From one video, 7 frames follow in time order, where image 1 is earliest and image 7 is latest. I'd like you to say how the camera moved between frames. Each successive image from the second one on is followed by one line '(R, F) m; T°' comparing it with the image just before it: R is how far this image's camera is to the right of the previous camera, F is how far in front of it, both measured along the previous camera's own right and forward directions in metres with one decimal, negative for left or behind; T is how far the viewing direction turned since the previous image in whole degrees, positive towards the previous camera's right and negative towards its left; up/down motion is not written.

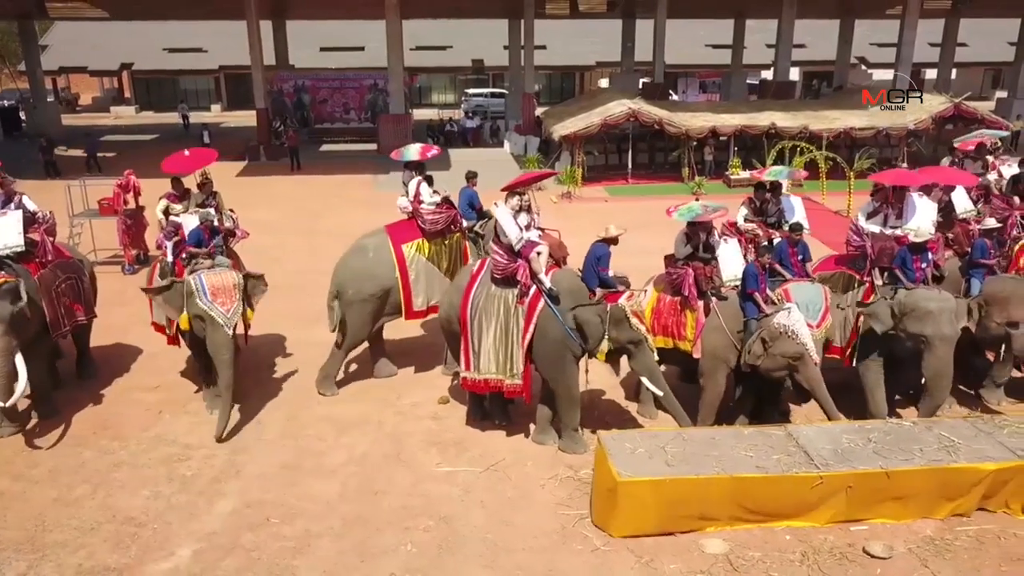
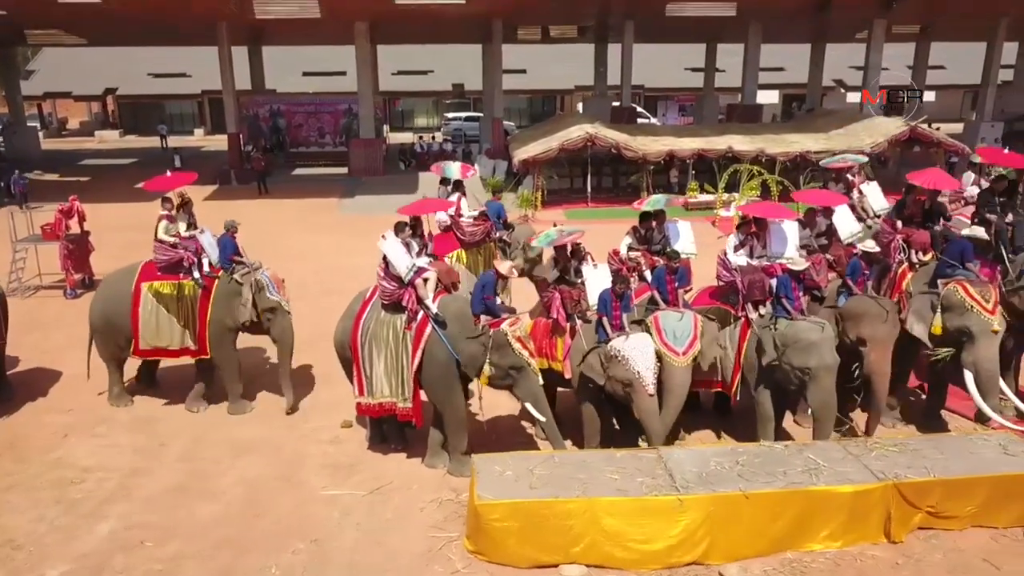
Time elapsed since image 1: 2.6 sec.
(+0.9, -0.1) m; 0°
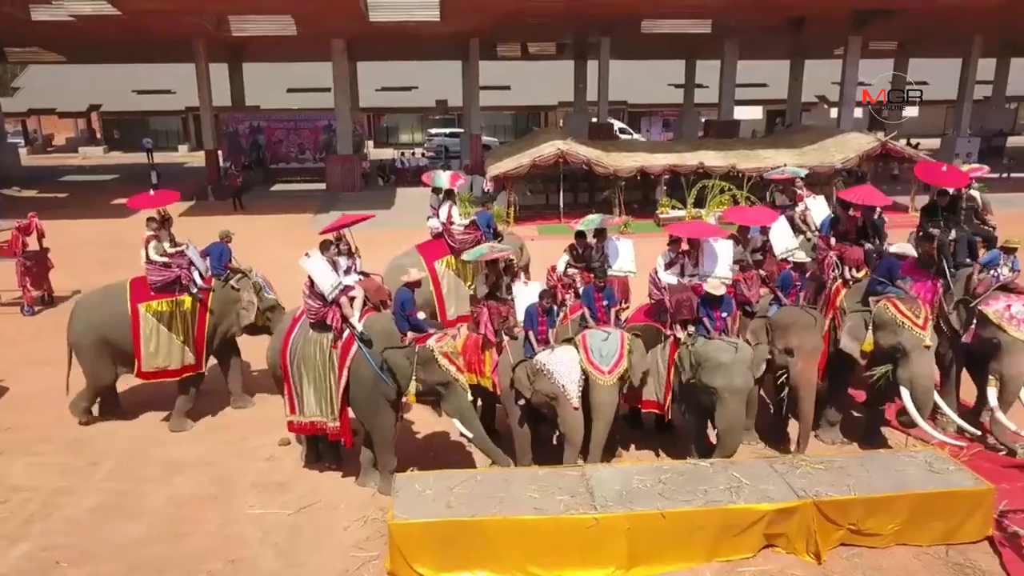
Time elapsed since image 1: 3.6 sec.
(+0.5, 0.0) m; 0°
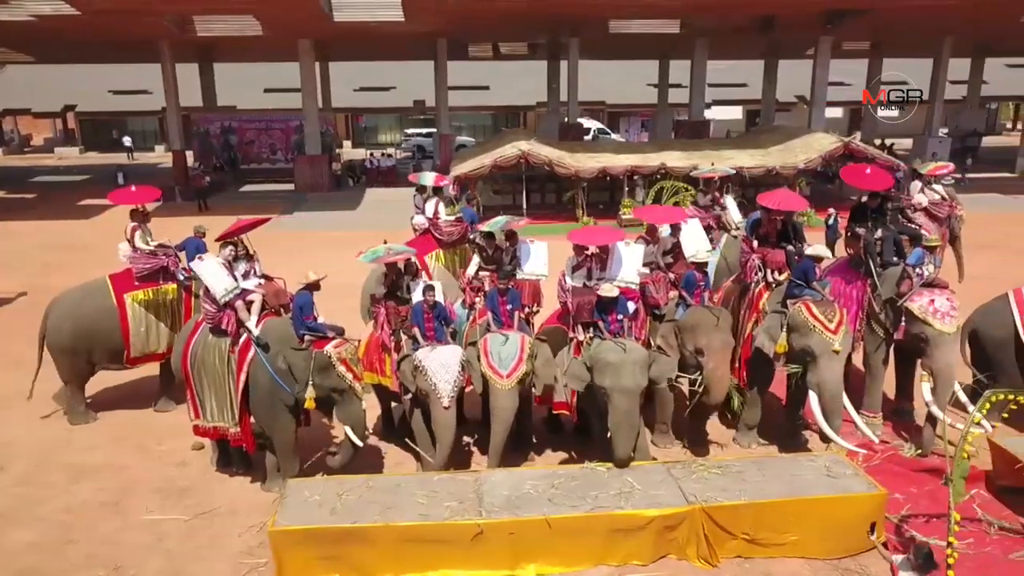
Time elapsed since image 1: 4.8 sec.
(+0.7, 0.0) m; 0°
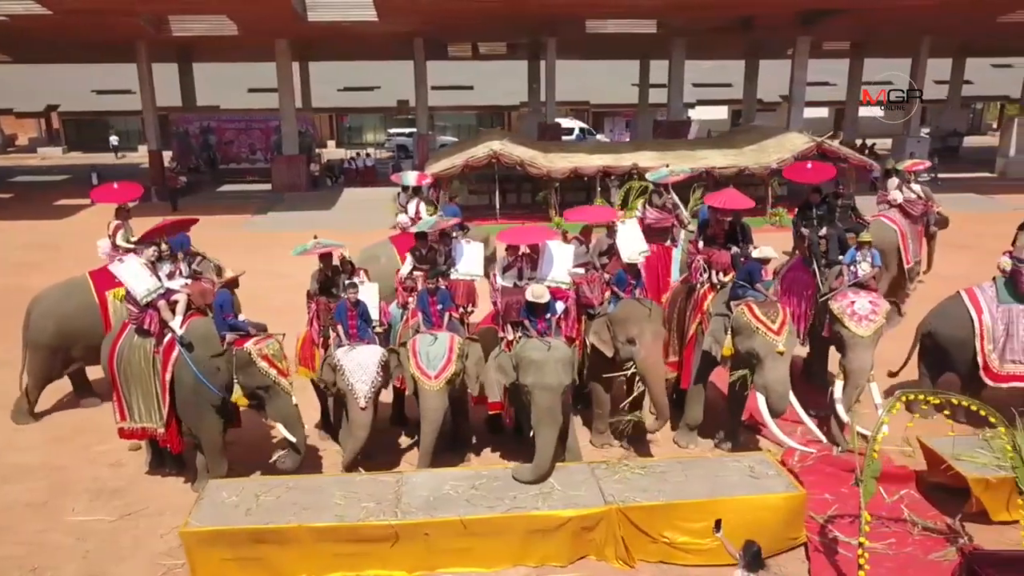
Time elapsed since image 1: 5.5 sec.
(+0.5, 0.0) m; 0°
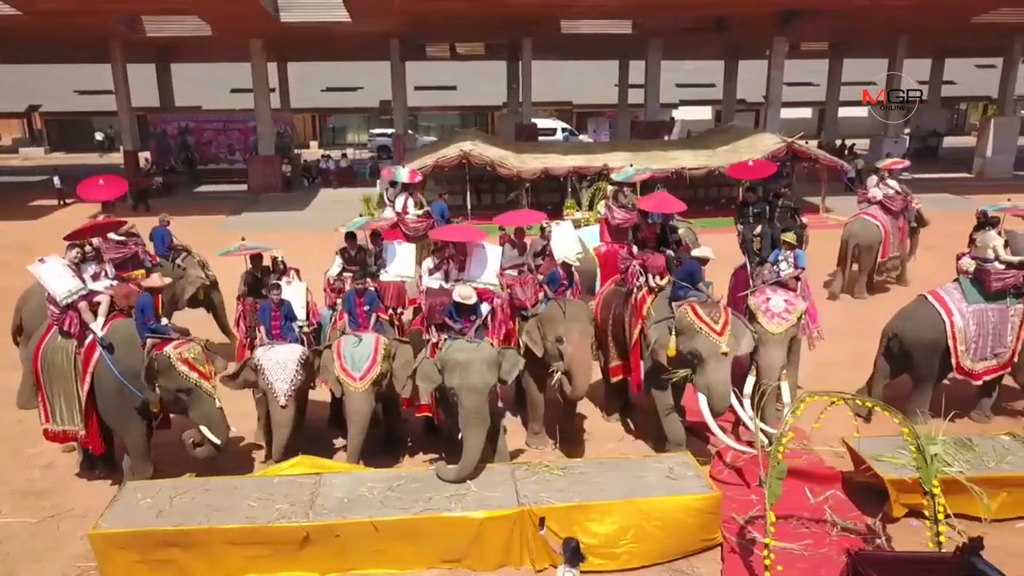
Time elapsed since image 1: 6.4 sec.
(+0.5, 0.0) m; 0°
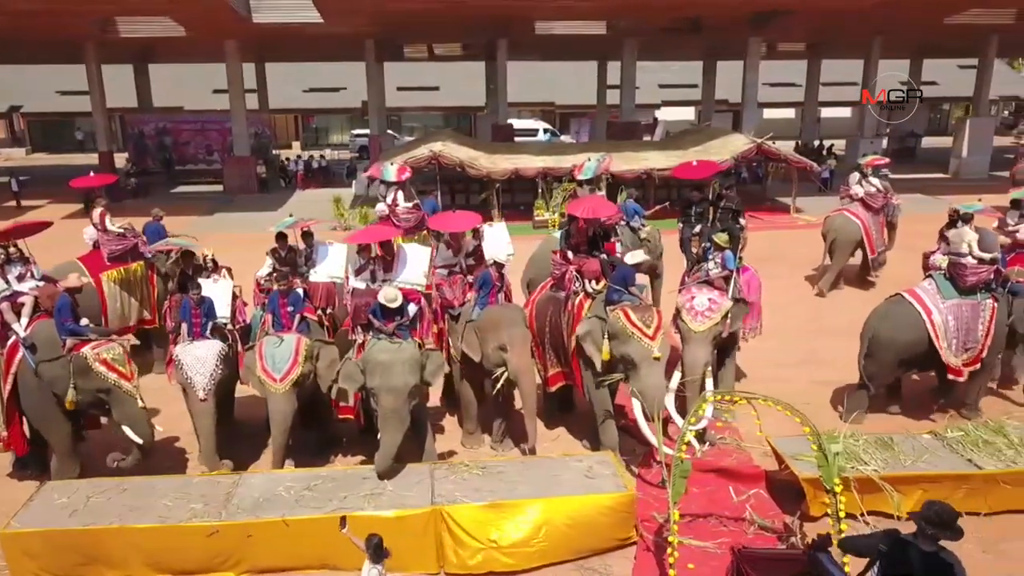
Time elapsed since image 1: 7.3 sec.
(+0.5, 0.0) m; 0°
